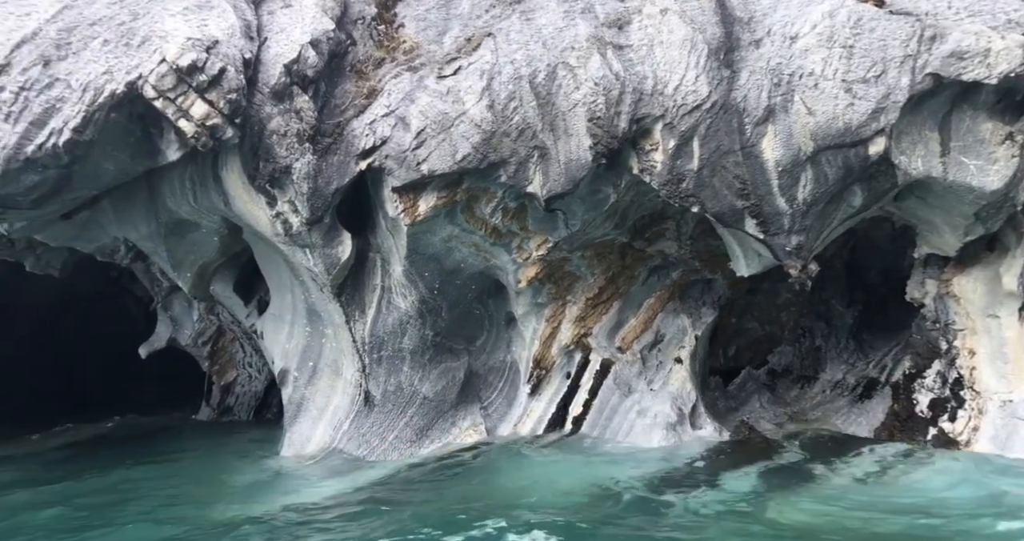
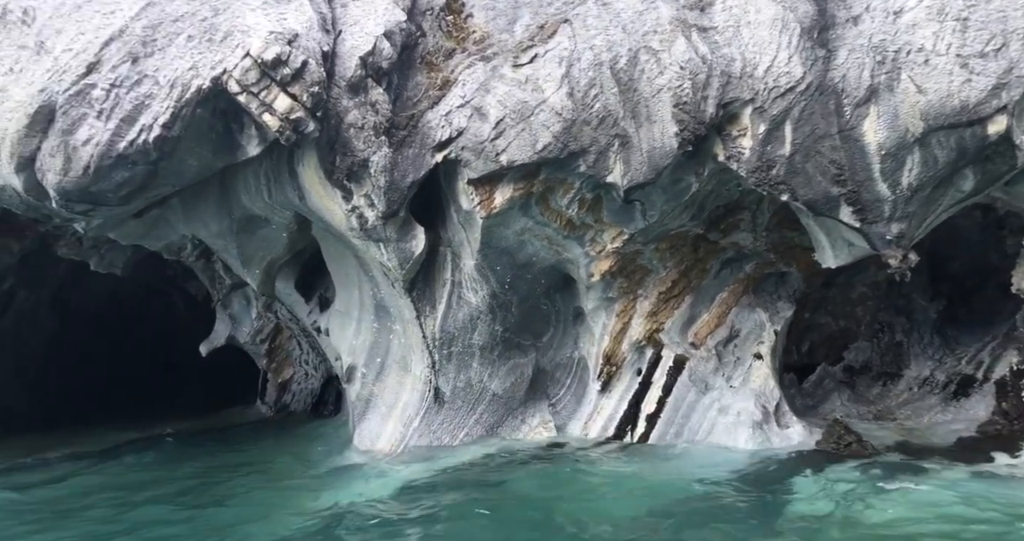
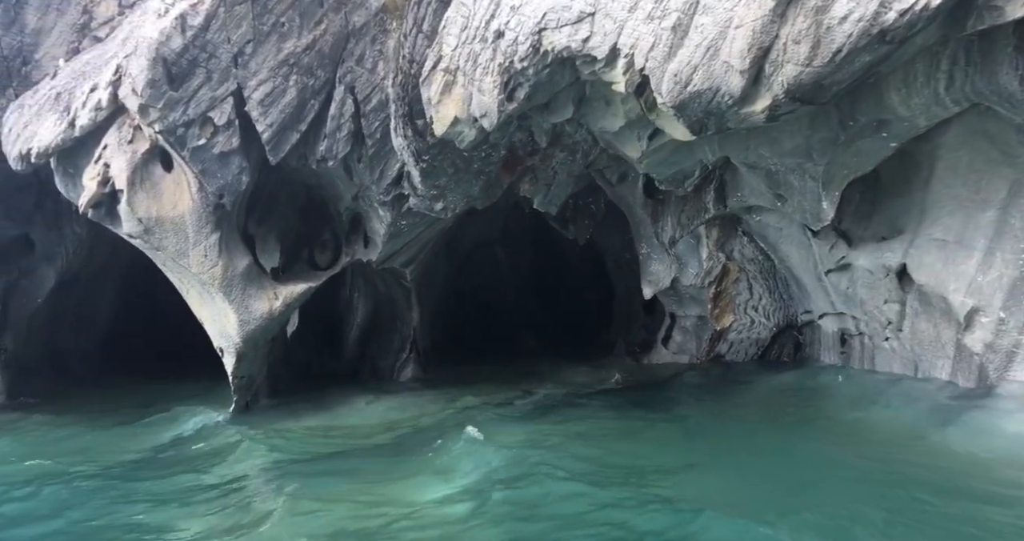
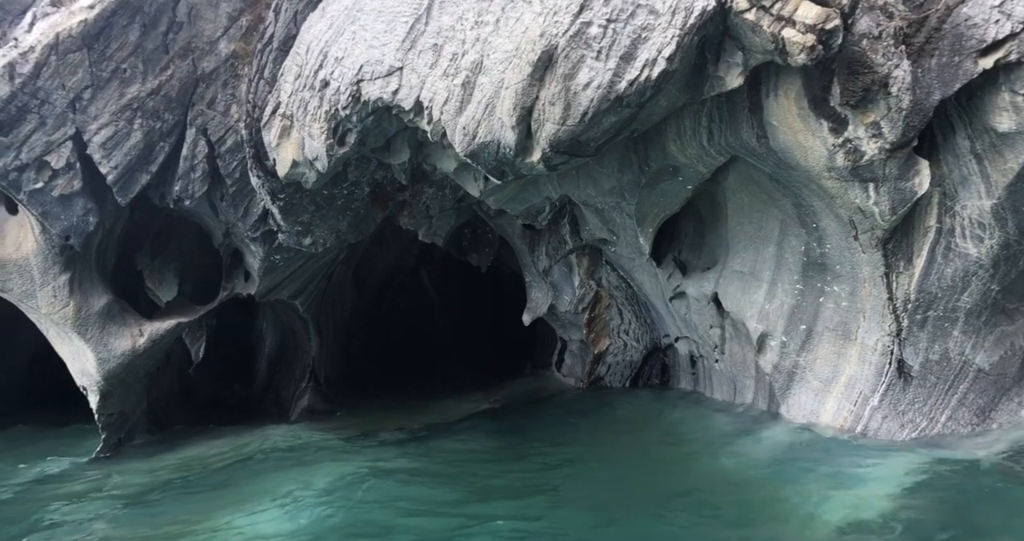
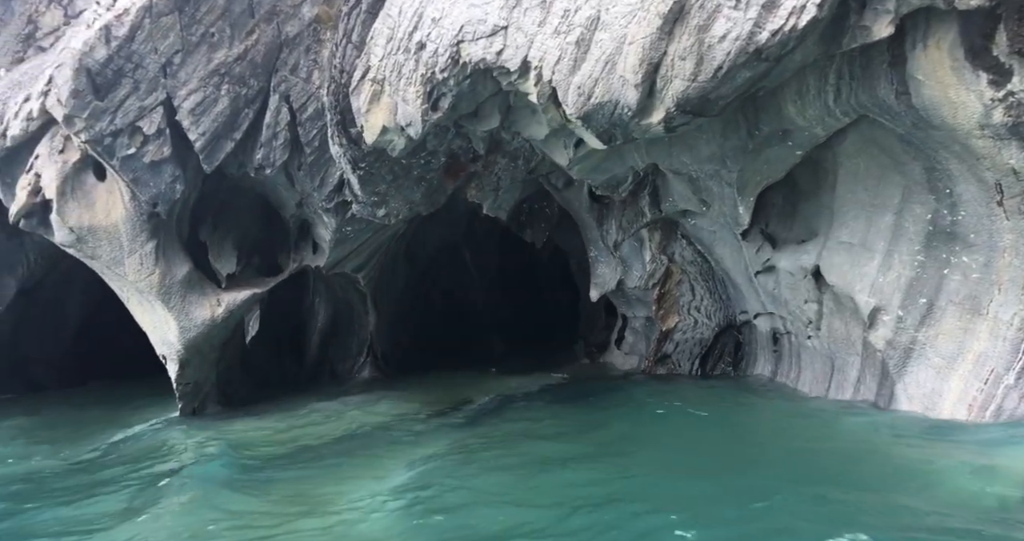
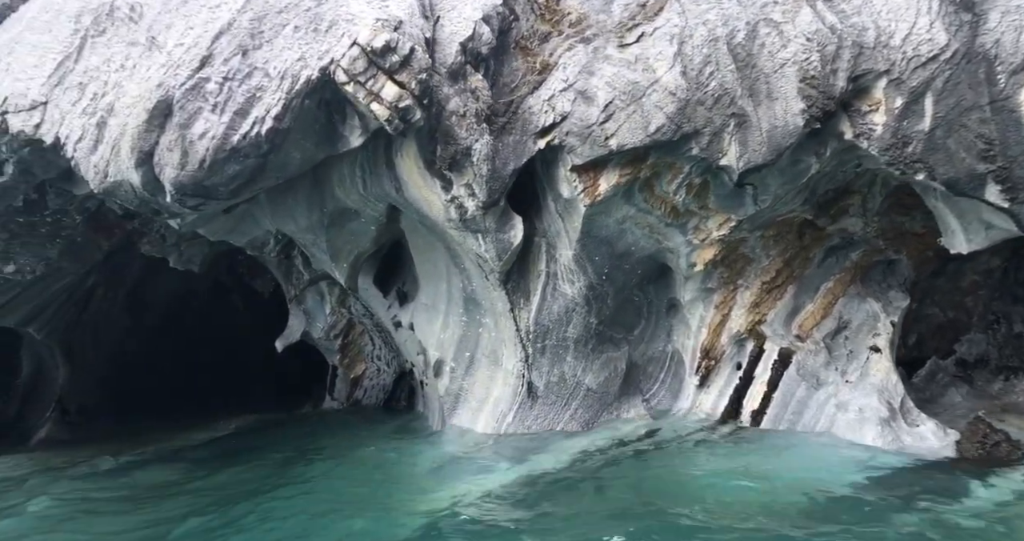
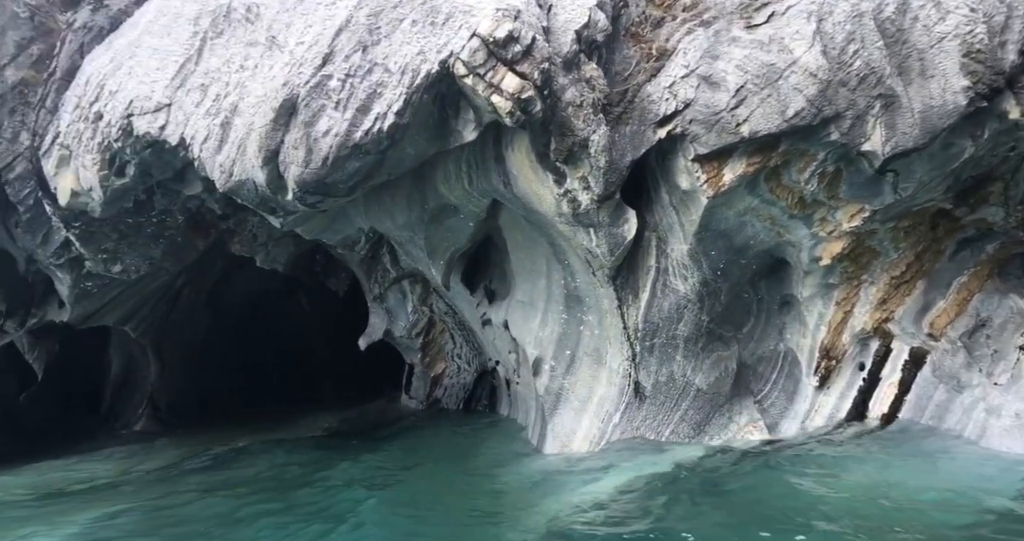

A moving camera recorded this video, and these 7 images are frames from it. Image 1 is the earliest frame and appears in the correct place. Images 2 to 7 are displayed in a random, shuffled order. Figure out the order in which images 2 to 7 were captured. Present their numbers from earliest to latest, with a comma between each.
2, 6, 7, 4, 5, 3
